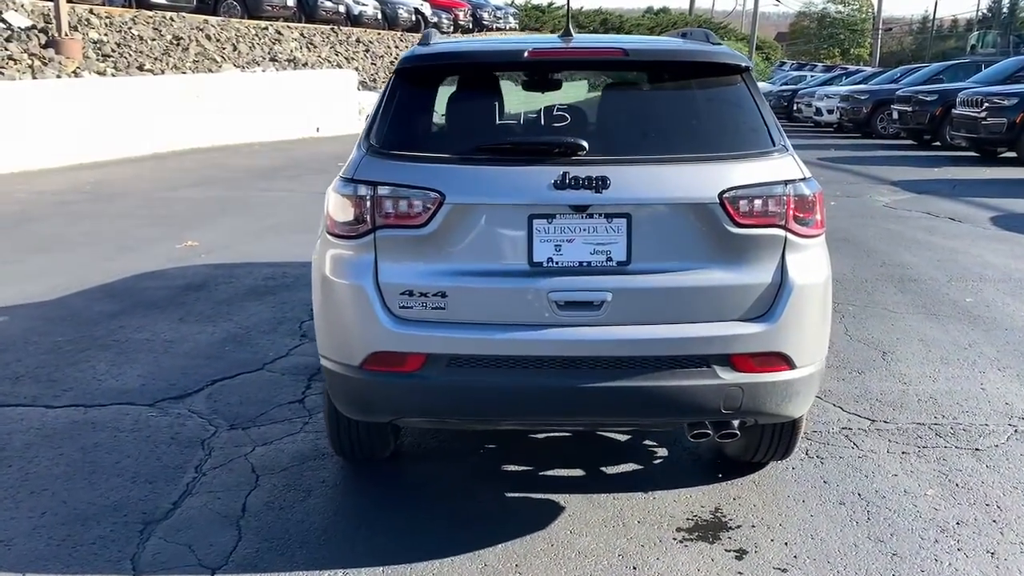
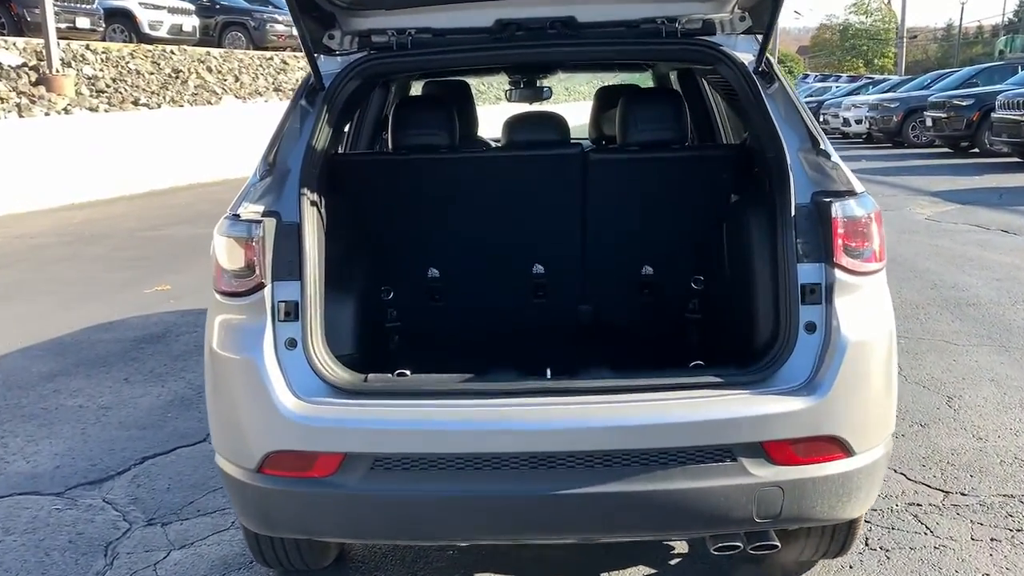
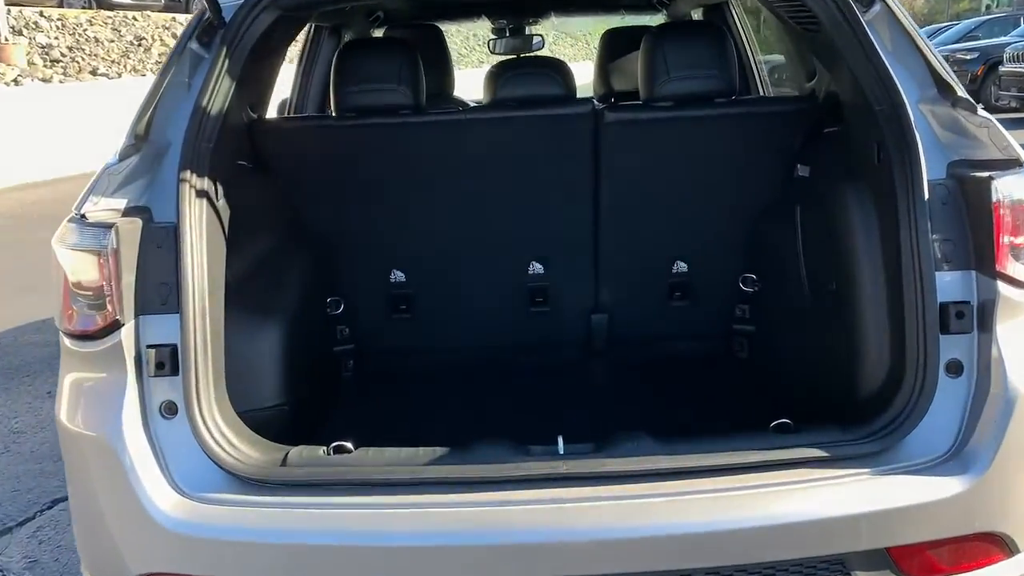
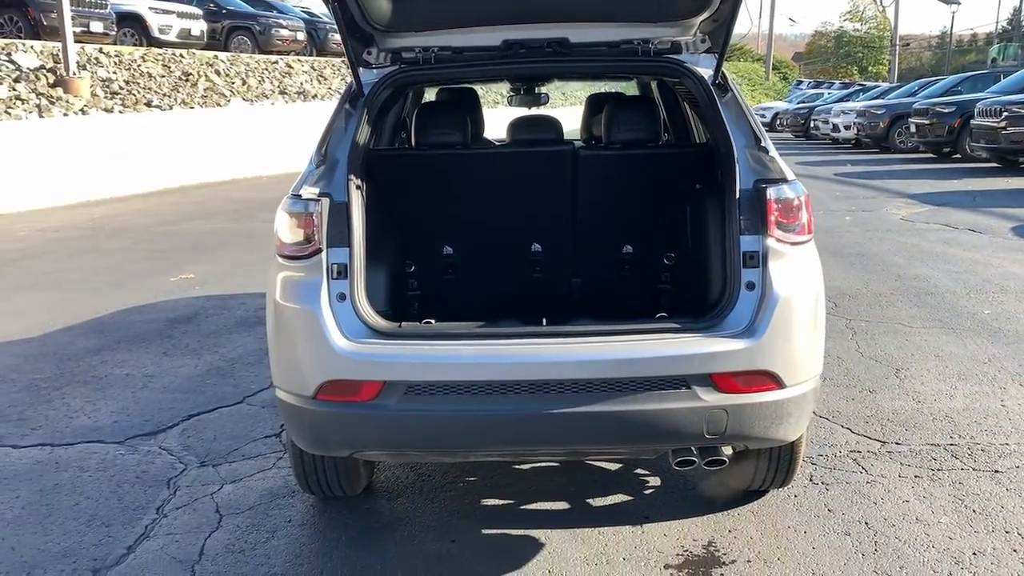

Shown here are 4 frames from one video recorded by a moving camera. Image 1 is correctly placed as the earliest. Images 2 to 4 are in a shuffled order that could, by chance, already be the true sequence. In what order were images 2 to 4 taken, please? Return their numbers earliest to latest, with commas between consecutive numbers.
4, 2, 3
